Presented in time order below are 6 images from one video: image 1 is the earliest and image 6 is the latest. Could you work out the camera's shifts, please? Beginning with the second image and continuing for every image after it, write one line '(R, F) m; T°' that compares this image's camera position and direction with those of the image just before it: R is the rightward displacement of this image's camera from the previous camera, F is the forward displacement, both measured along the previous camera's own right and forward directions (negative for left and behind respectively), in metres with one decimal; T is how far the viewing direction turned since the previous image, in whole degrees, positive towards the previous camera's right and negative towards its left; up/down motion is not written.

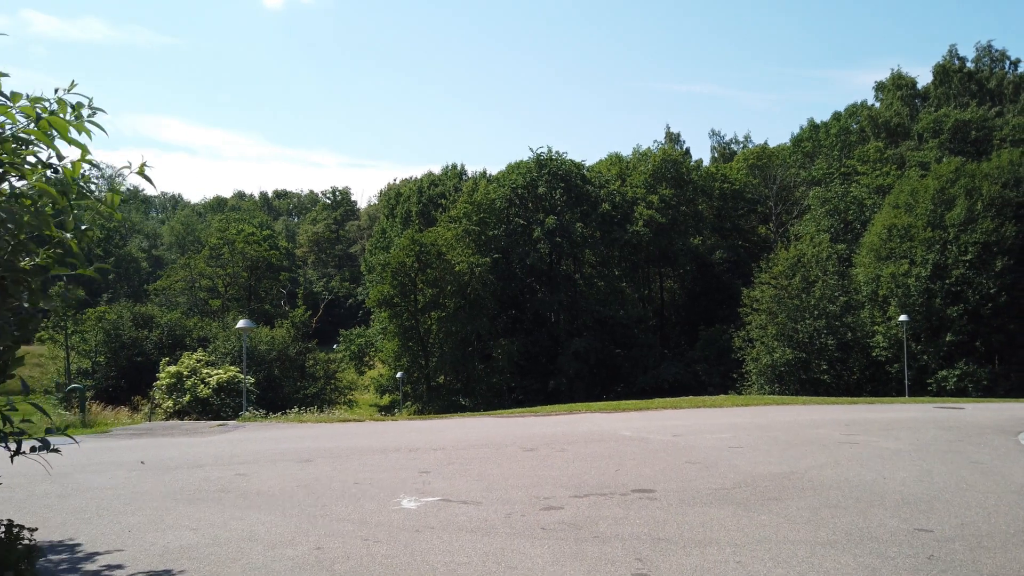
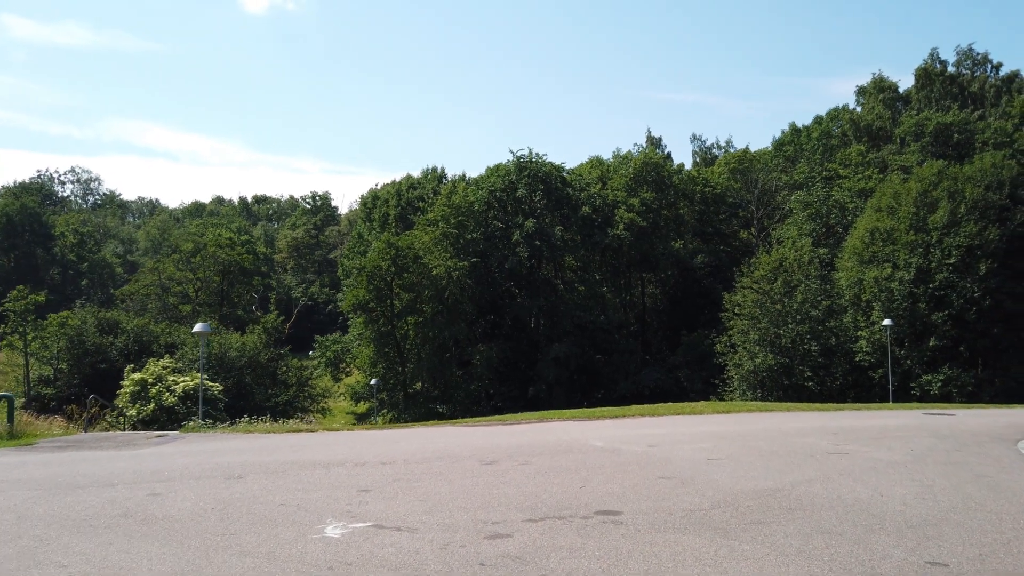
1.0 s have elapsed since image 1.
(+0.3, +0.9) m; +1°
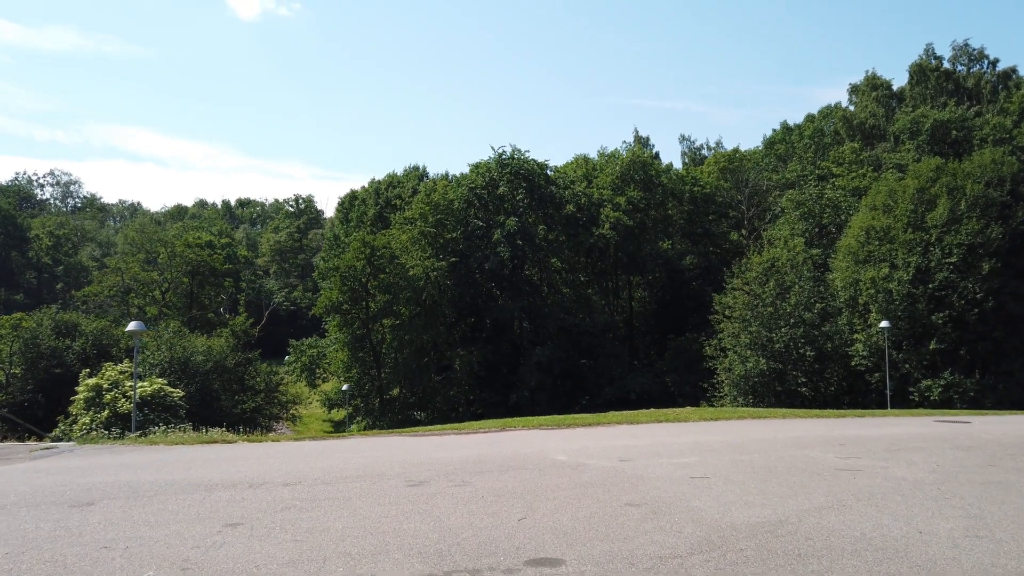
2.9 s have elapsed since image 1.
(+0.5, +1.7) m; +1°
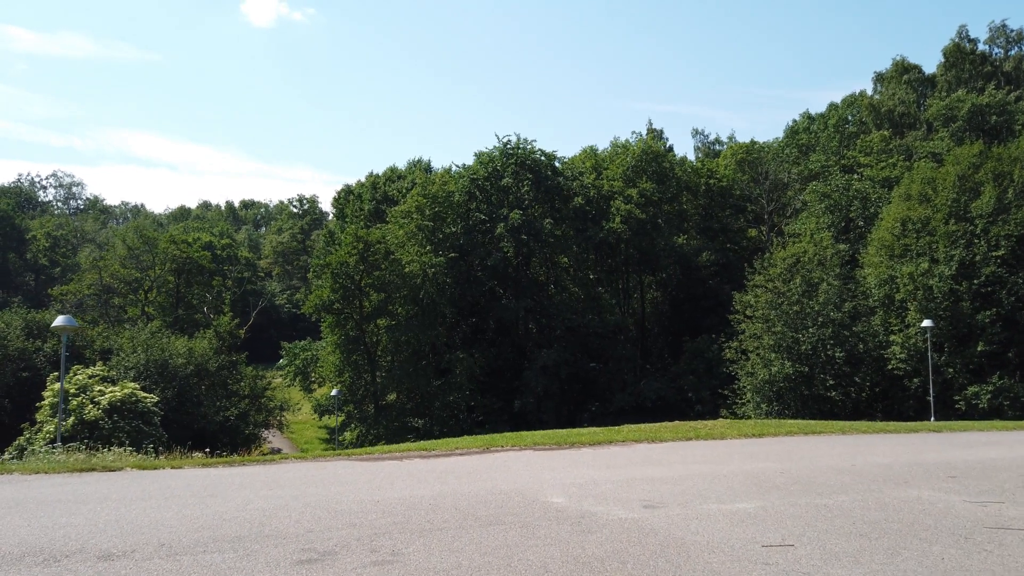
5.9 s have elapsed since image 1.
(+0.3, +2.7) m; -1°
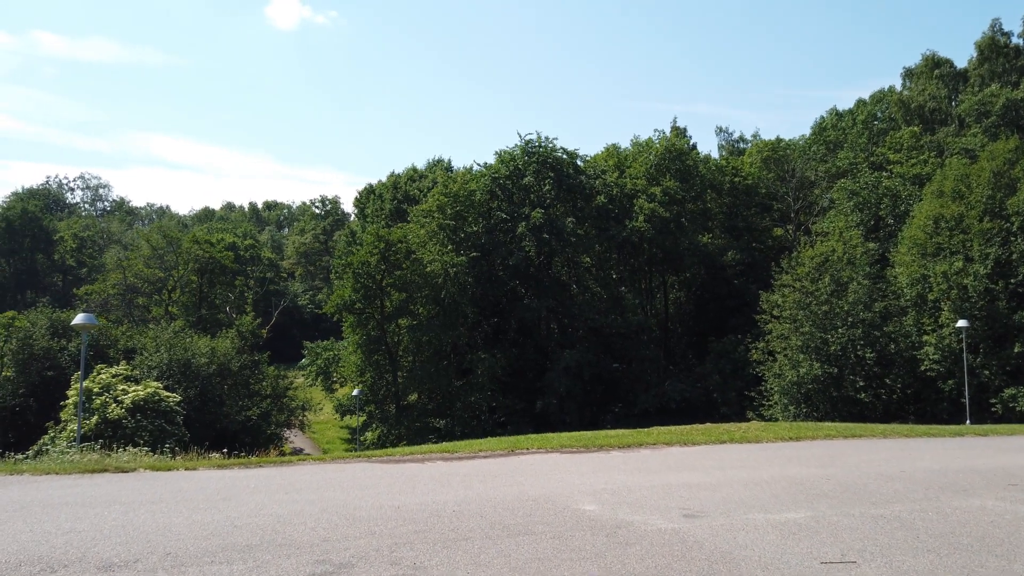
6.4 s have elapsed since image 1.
(-0.1, +0.4) m; -2°
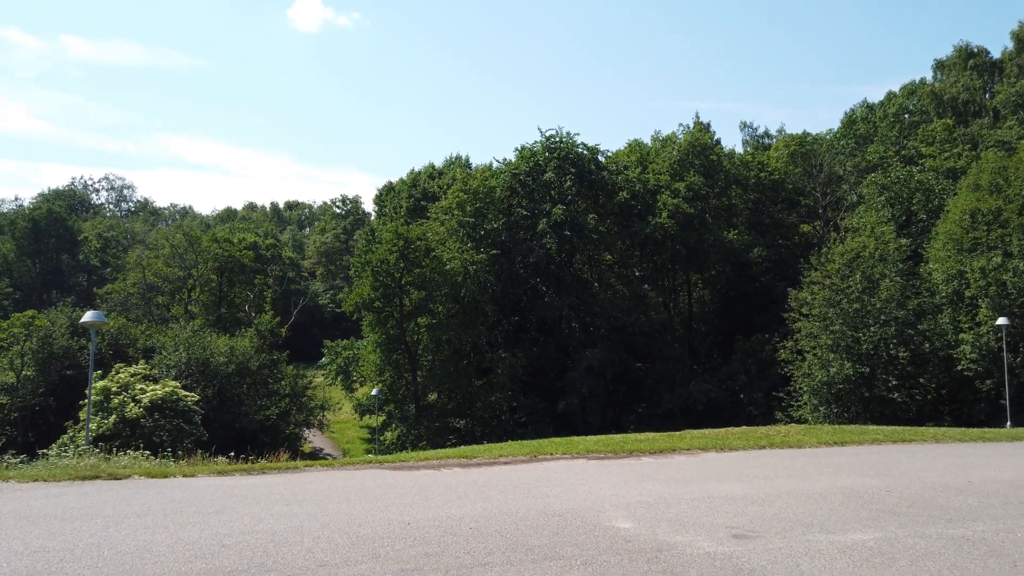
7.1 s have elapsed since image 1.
(0.0, +0.6) m; -2°
